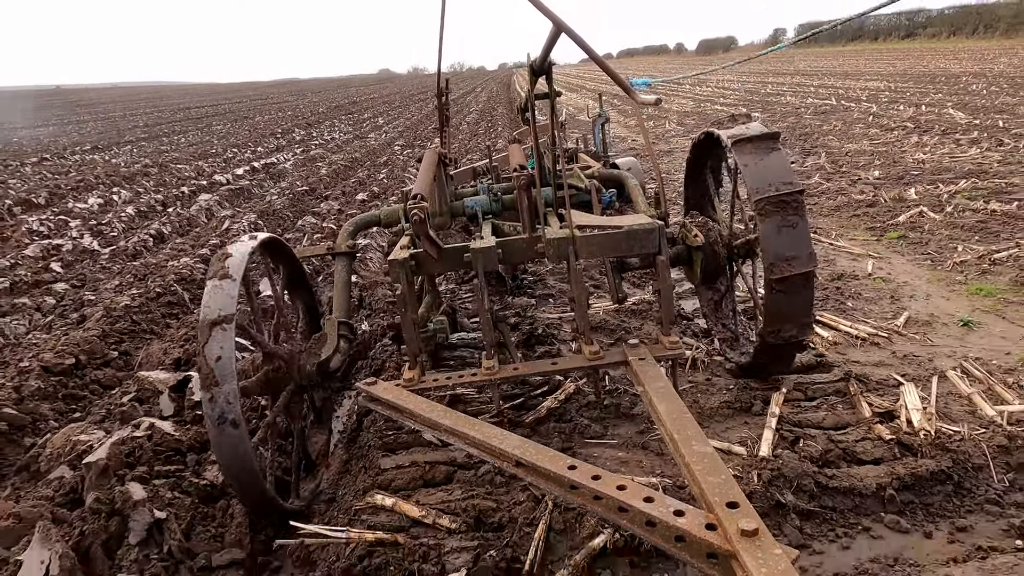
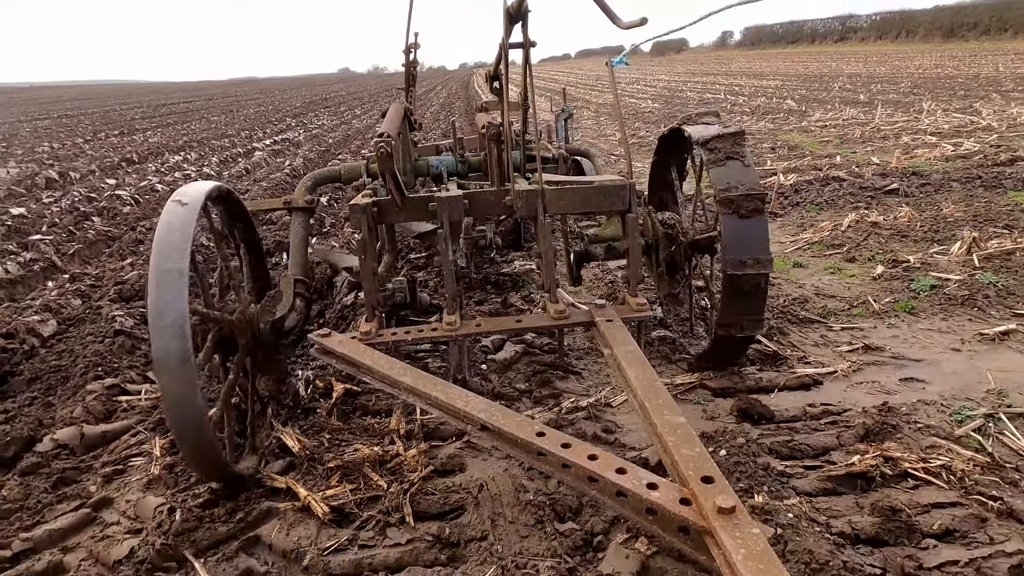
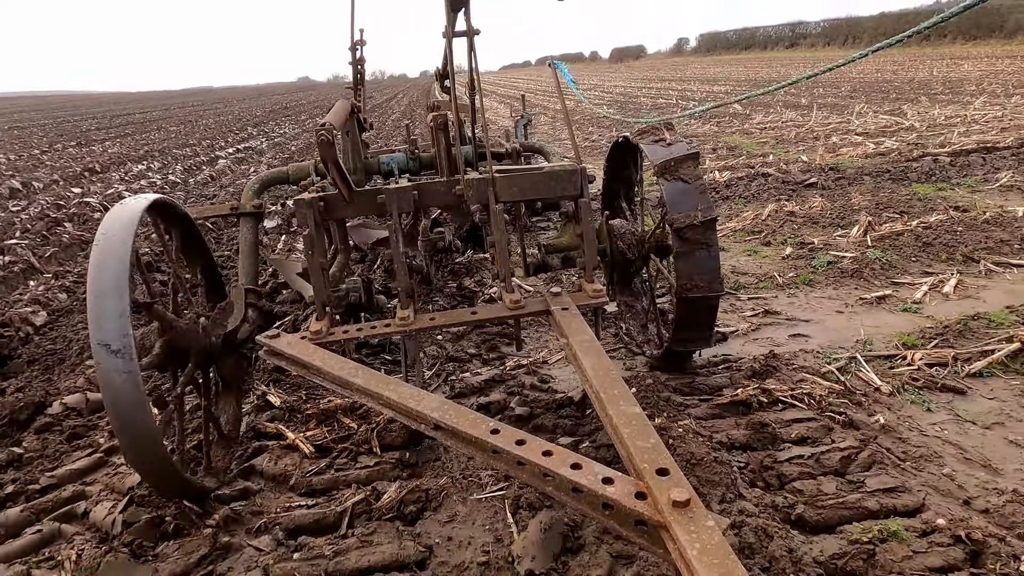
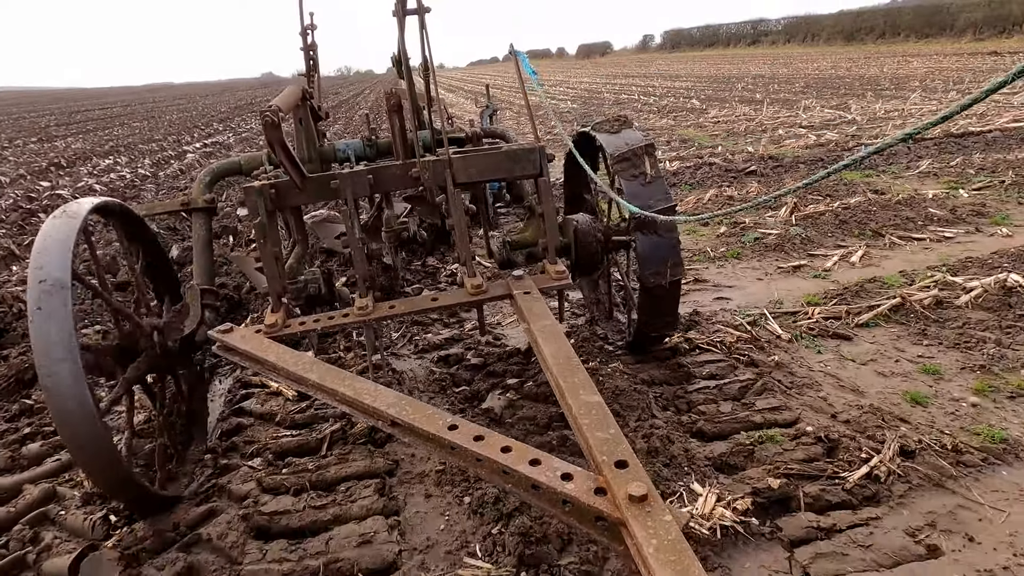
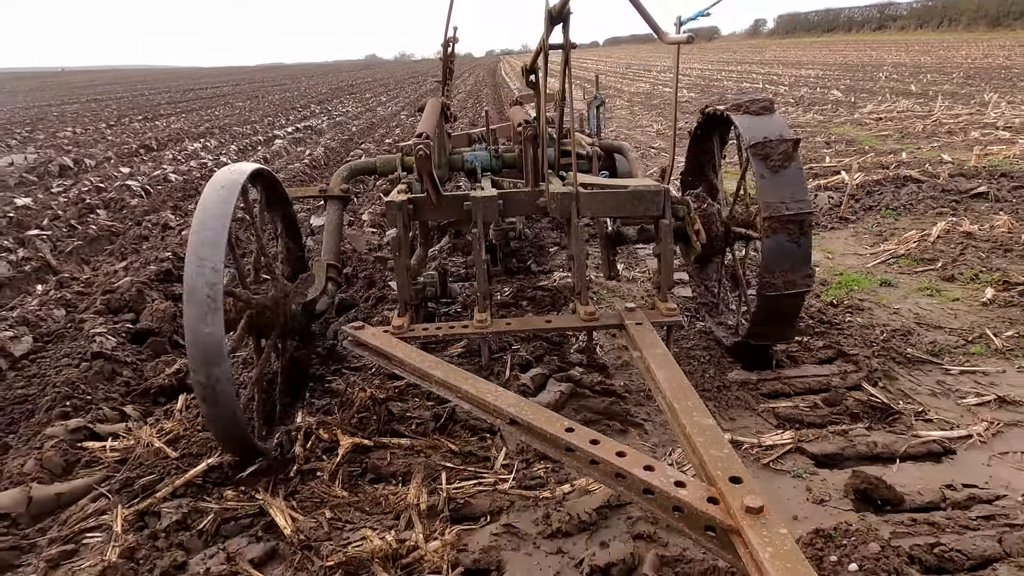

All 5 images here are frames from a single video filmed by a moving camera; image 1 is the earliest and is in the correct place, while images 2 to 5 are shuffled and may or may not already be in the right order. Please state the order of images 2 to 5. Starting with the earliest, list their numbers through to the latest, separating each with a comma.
5, 2, 3, 4
